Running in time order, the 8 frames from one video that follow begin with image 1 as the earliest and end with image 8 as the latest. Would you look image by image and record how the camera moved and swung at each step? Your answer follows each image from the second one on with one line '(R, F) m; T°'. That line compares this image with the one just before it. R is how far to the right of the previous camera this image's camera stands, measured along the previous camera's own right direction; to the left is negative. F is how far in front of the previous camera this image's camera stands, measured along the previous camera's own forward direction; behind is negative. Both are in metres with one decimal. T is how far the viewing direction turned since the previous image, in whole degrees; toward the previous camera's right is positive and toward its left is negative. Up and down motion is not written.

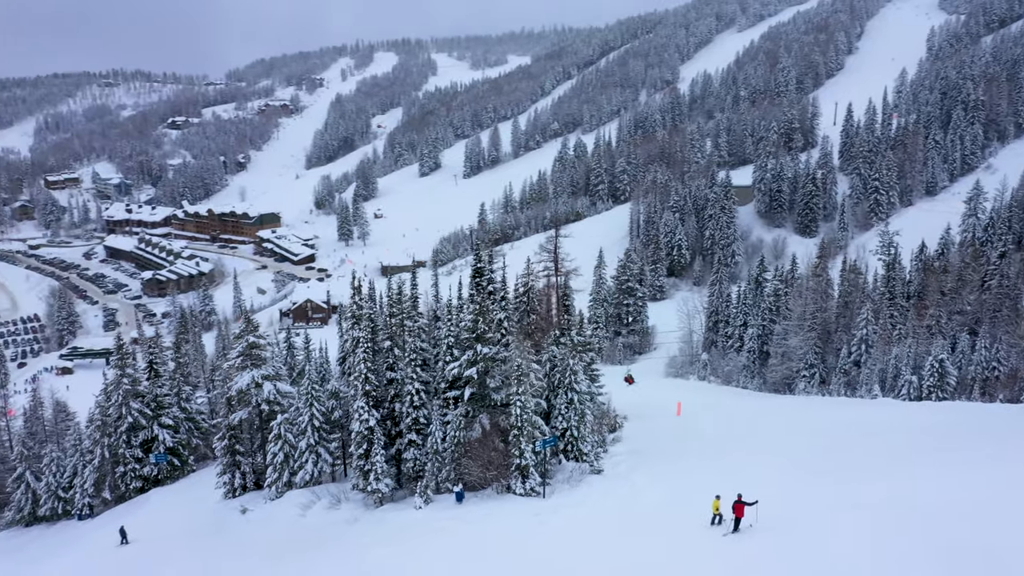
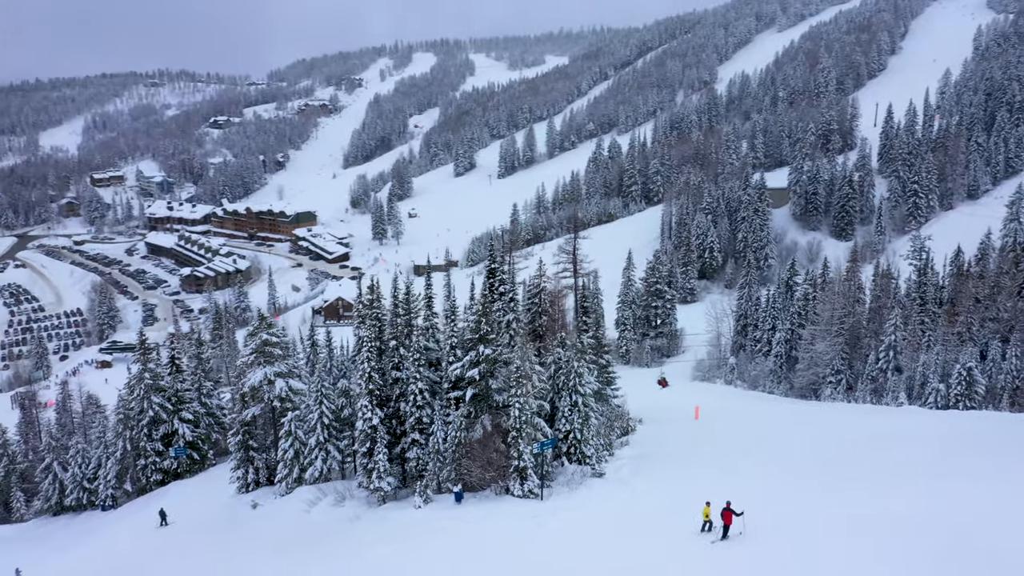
(+0.6, 0.0) m; -3°
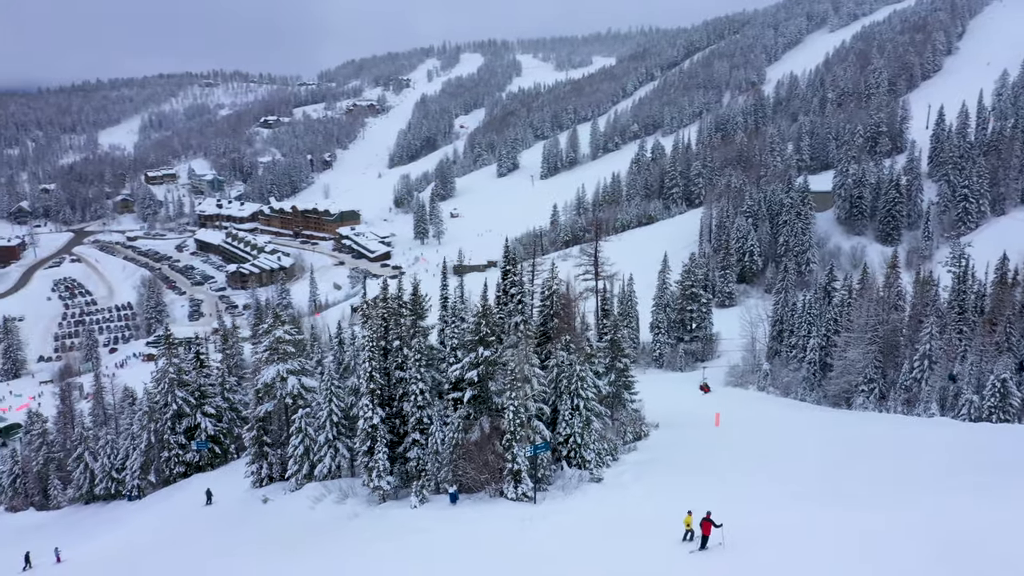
(+0.9, 0.0) m; -3°
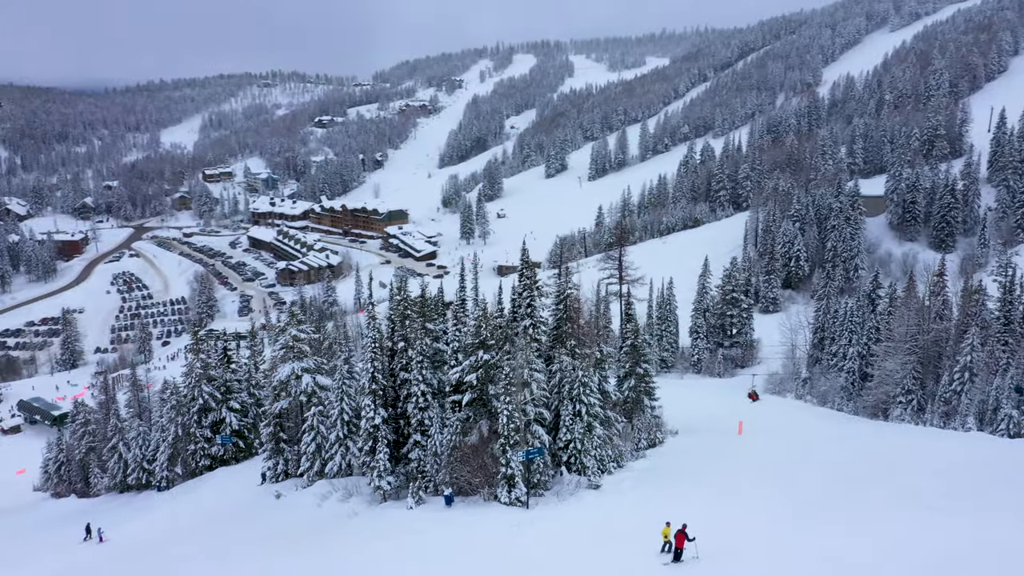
(+1.0, 0.0) m; -4°
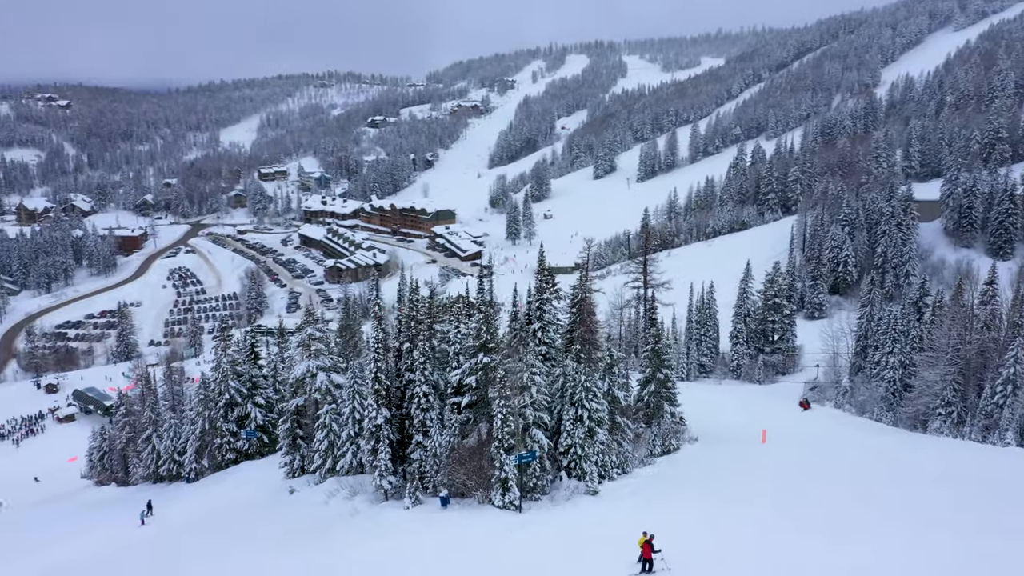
(+1.0, 0.0) m; -4°
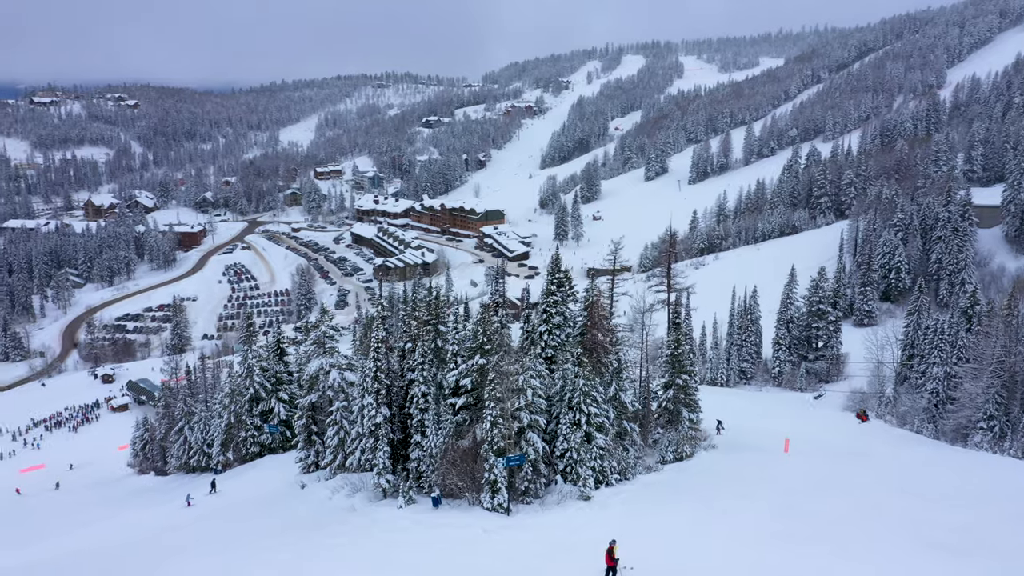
(+1.1, +0.1) m; -4°
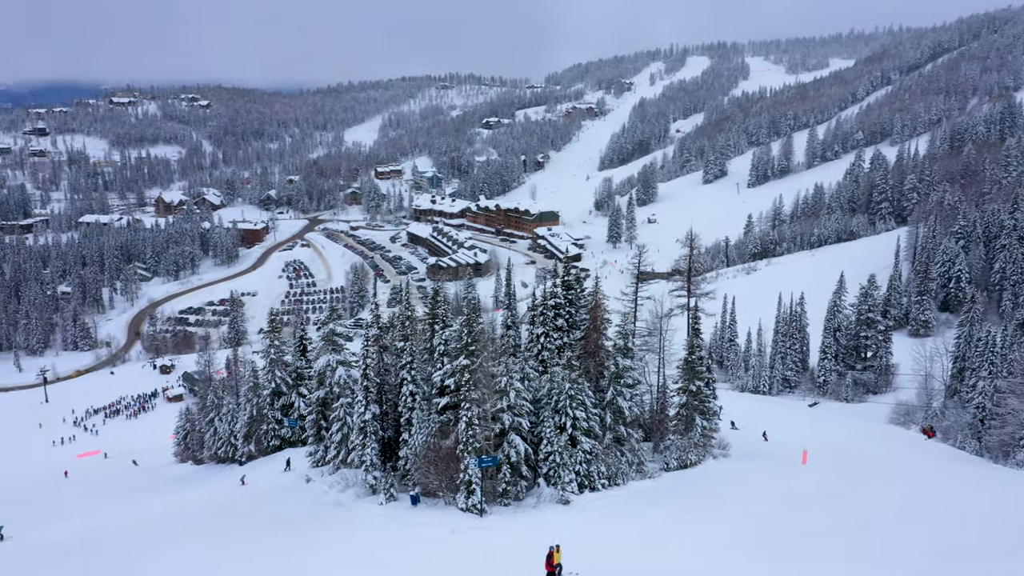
(+1.5, 0.0) m; -4°
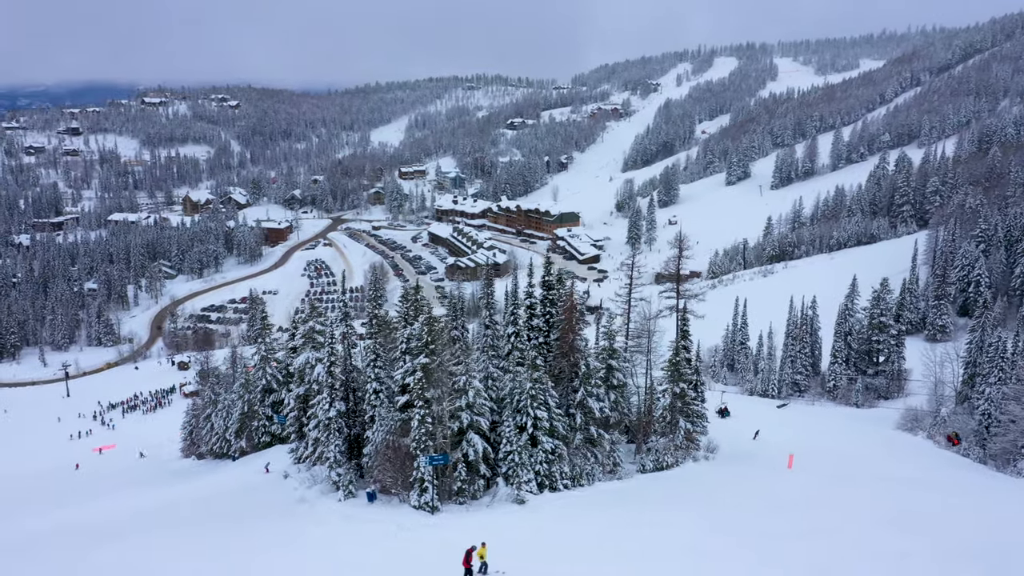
(+1.3, 0.0) m; -2°
